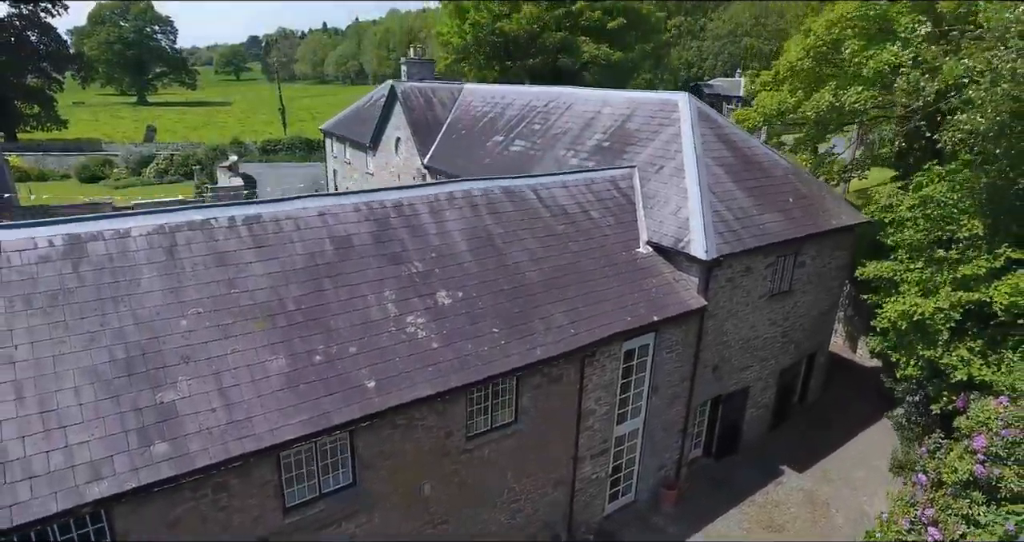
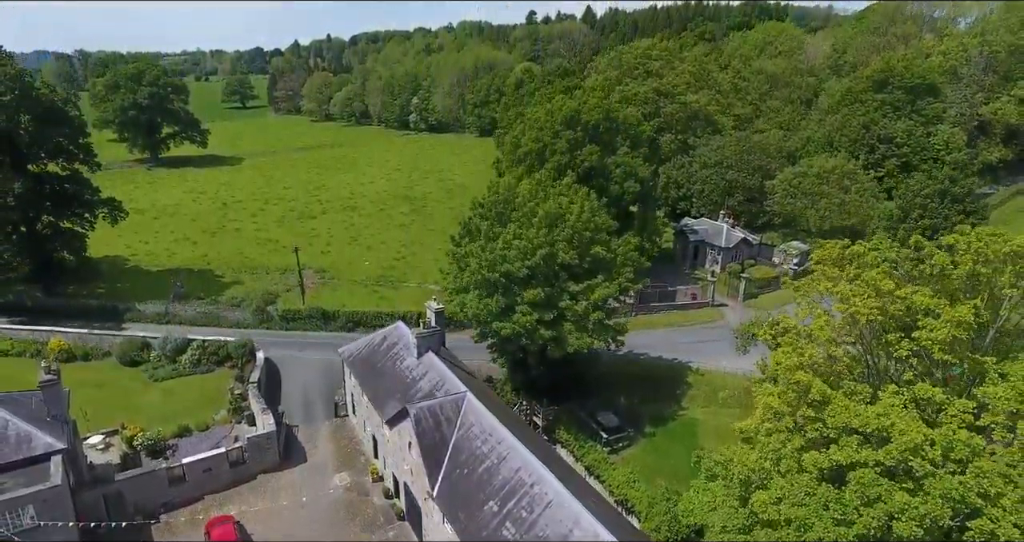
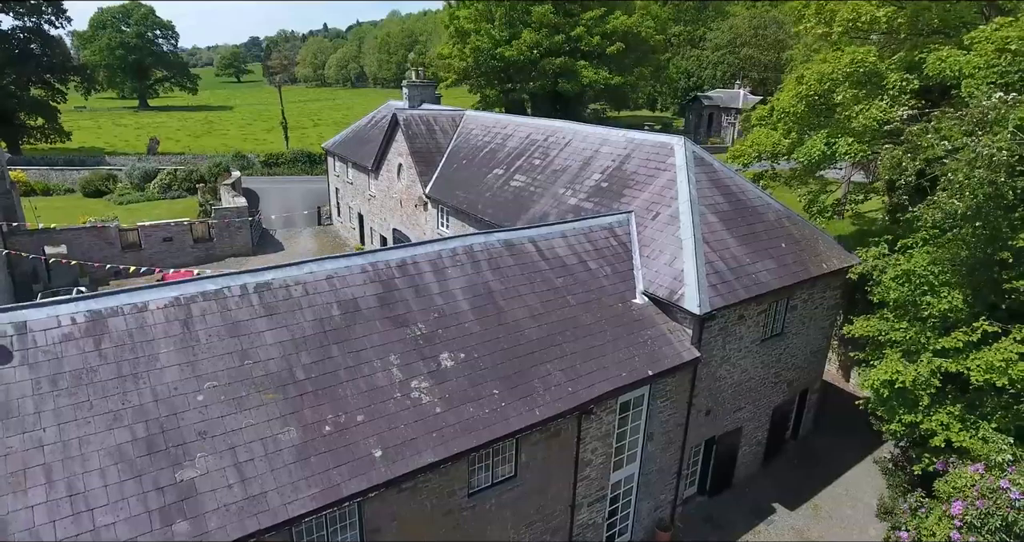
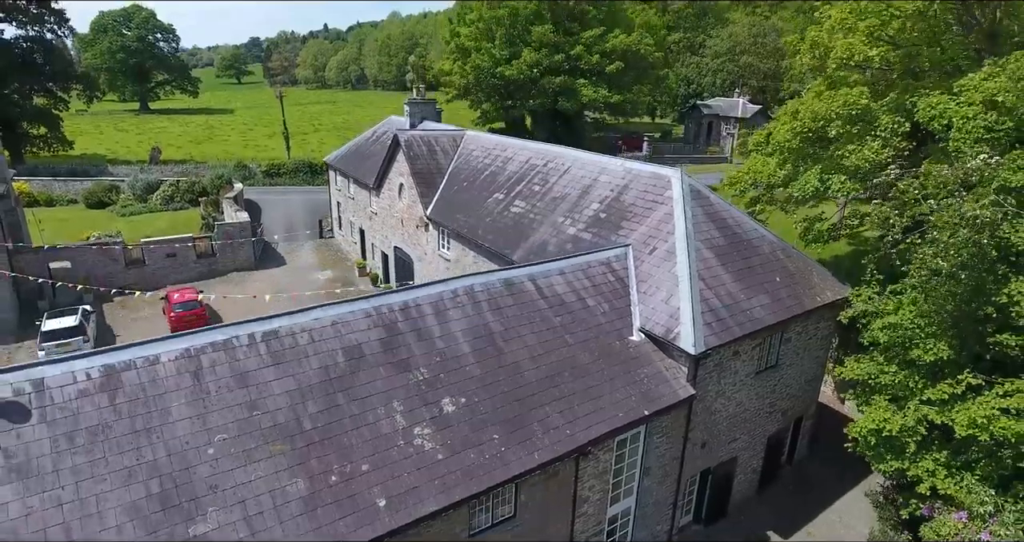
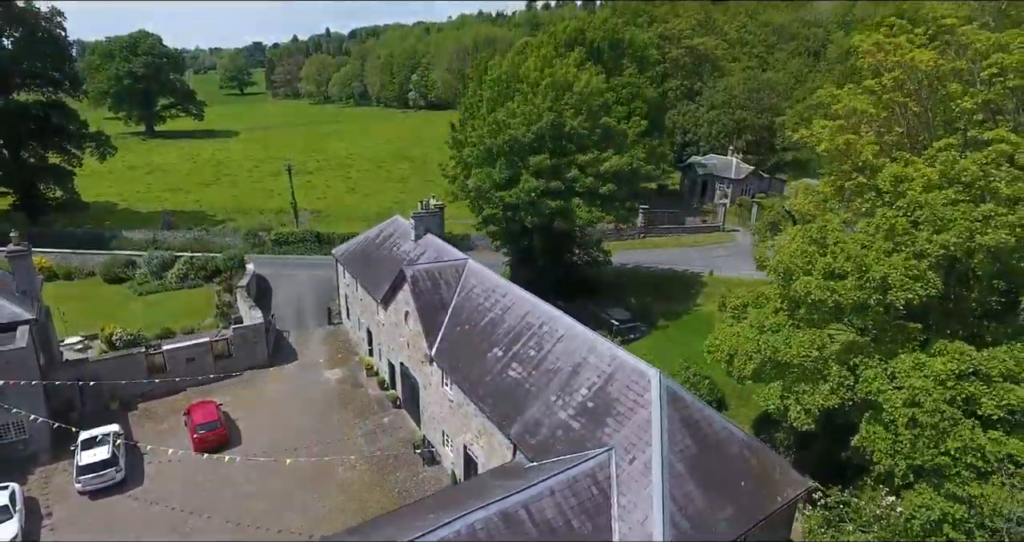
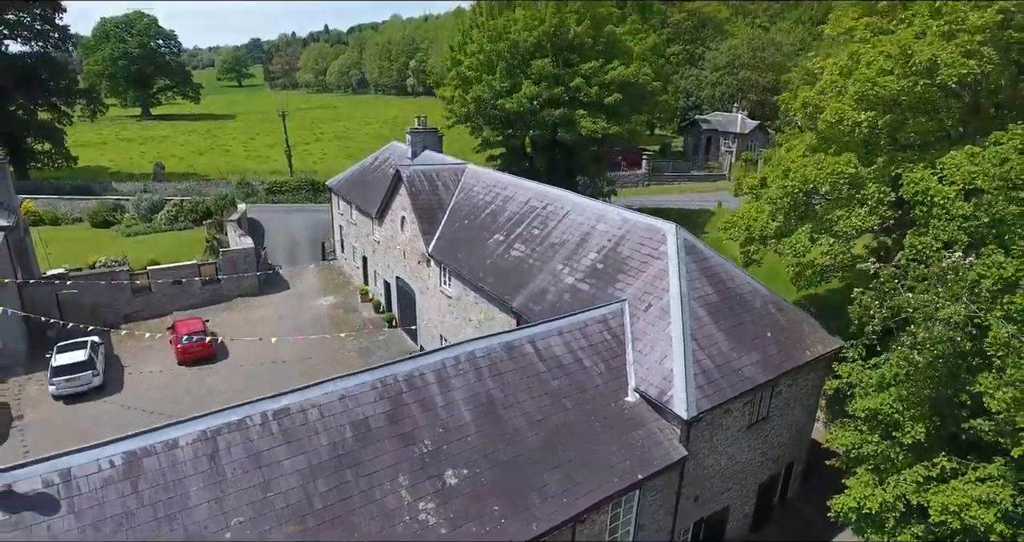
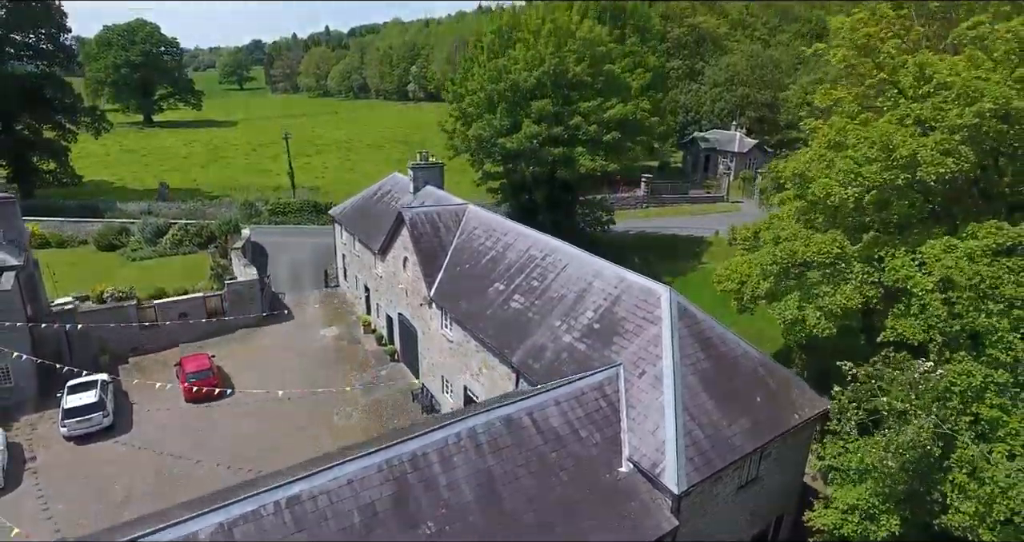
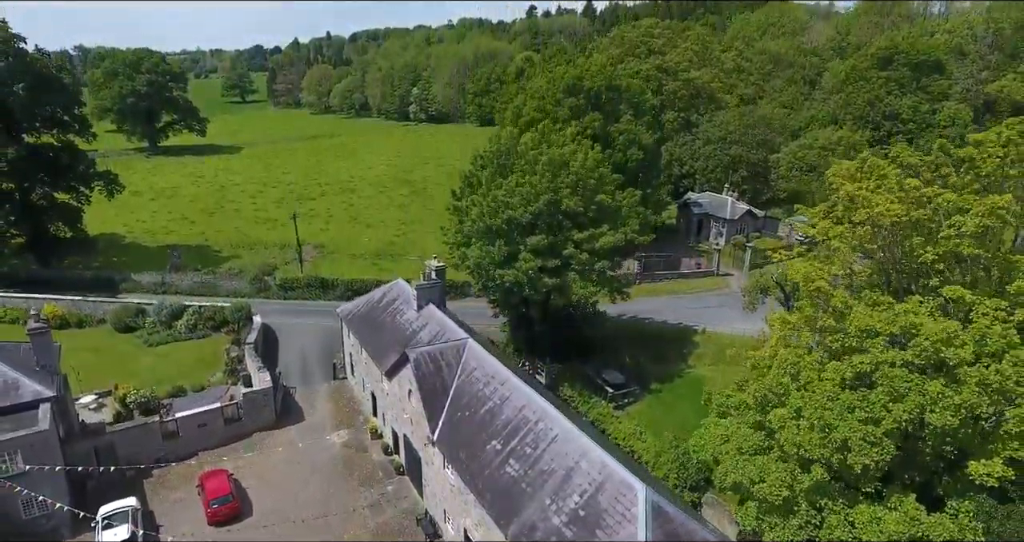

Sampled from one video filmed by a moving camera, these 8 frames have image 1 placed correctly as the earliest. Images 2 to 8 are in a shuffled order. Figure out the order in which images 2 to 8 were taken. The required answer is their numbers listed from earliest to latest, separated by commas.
3, 4, 6, 7, 5, 8, 2
